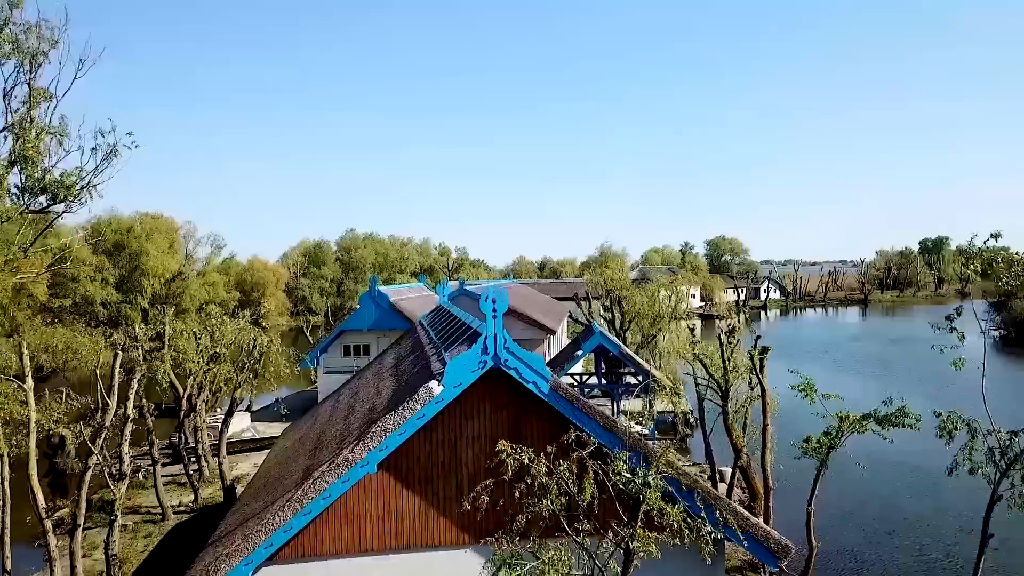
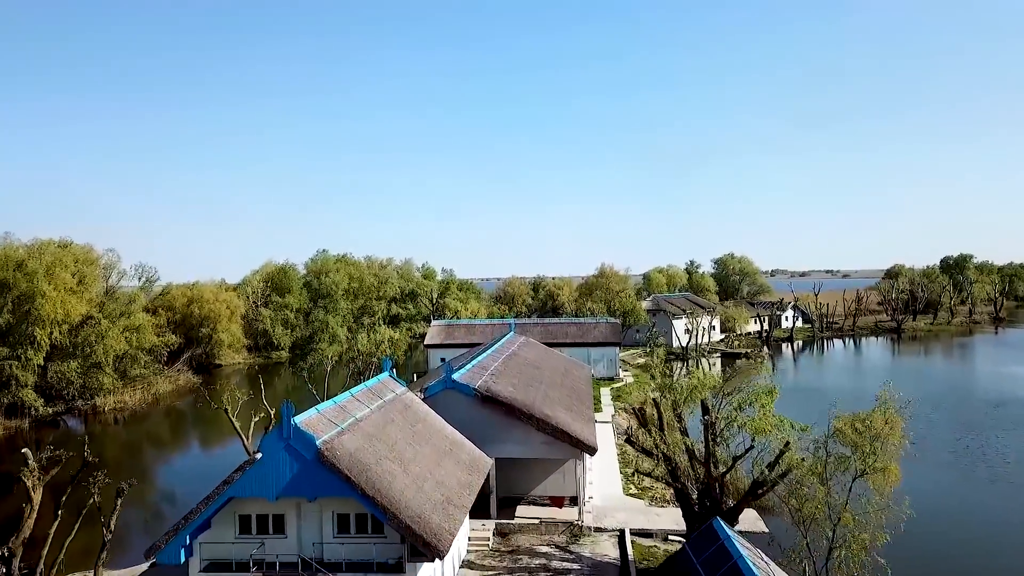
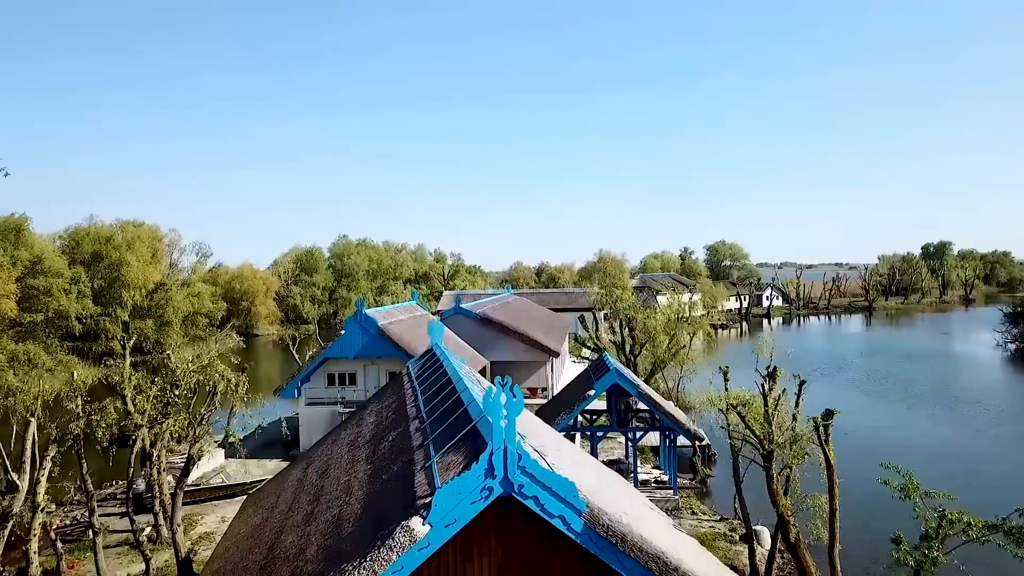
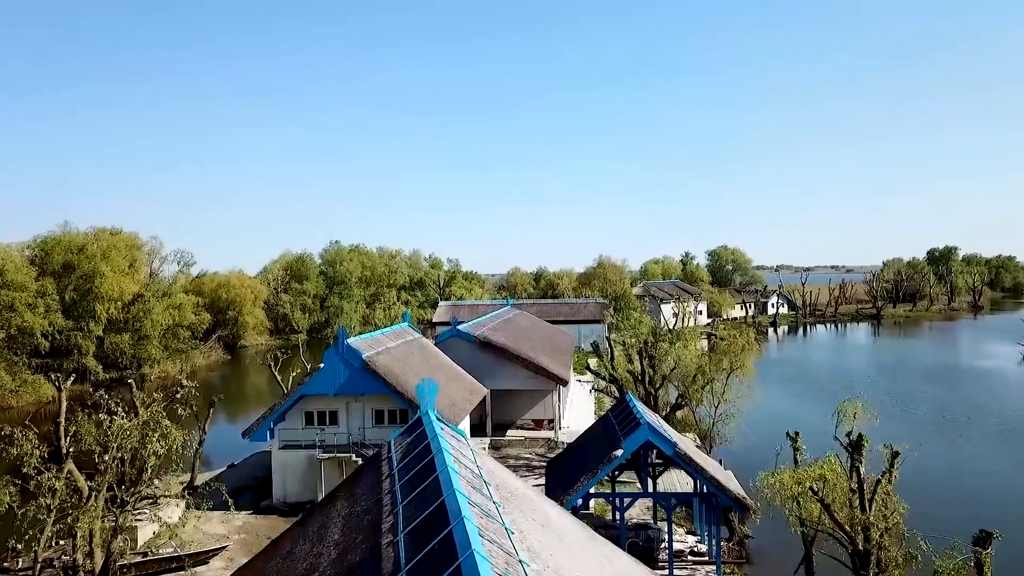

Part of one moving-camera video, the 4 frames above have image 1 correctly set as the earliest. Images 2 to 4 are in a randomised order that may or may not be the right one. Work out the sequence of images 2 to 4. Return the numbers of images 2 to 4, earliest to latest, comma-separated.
3, 4, 2
